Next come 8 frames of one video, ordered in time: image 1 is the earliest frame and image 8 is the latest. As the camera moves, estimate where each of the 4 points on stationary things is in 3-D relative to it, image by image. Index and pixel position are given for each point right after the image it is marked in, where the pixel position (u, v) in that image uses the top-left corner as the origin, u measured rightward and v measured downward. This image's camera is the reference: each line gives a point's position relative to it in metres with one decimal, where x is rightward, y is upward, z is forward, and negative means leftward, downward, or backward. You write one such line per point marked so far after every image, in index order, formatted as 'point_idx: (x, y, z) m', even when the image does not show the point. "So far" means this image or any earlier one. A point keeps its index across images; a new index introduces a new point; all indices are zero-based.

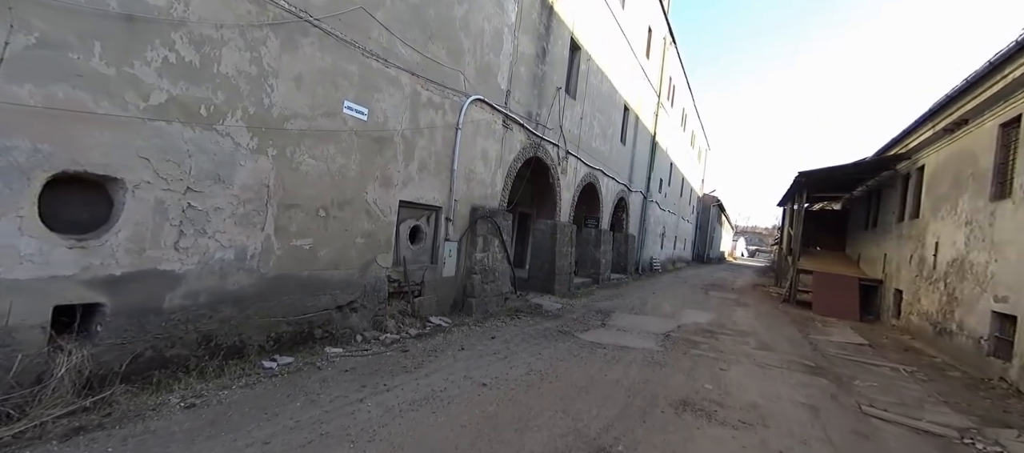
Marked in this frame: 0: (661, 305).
0: (+3.6, -1.9, +10.5) m
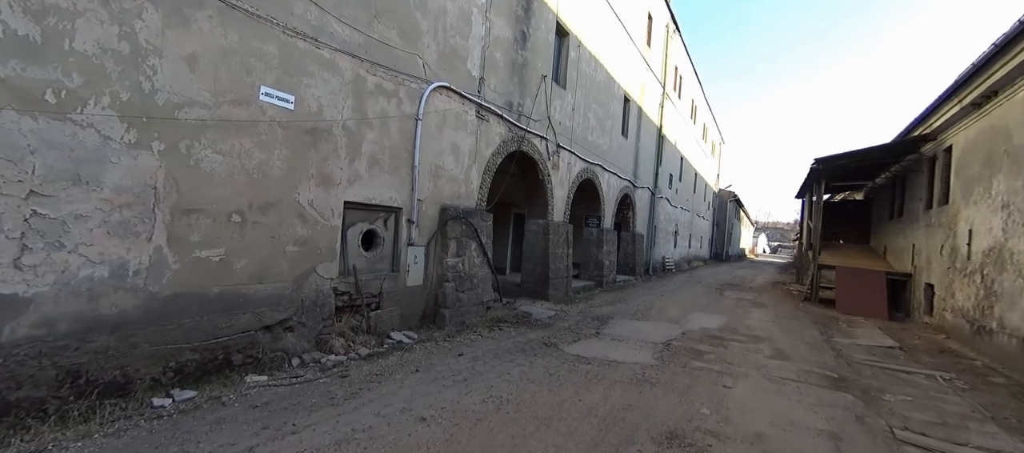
0: (+3.4, -1.8, +9.6) m
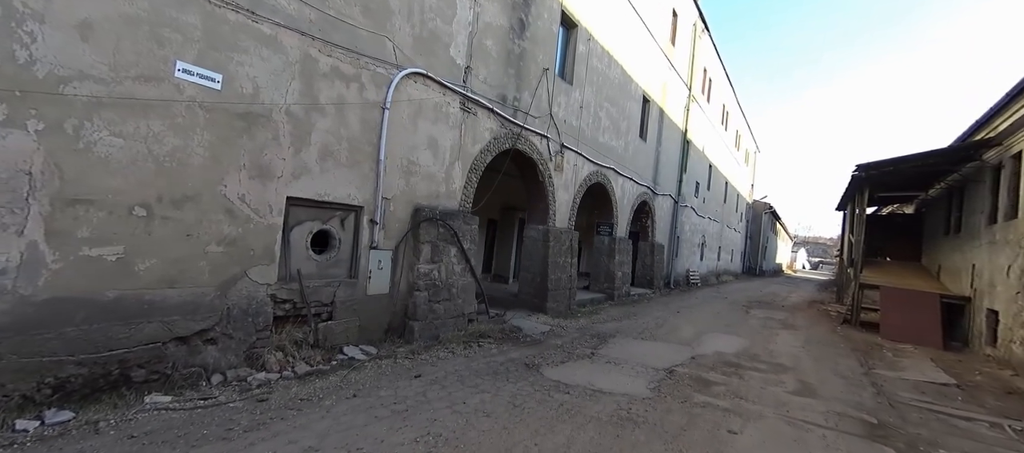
0: (+3.3, -2.0, +8.6) m
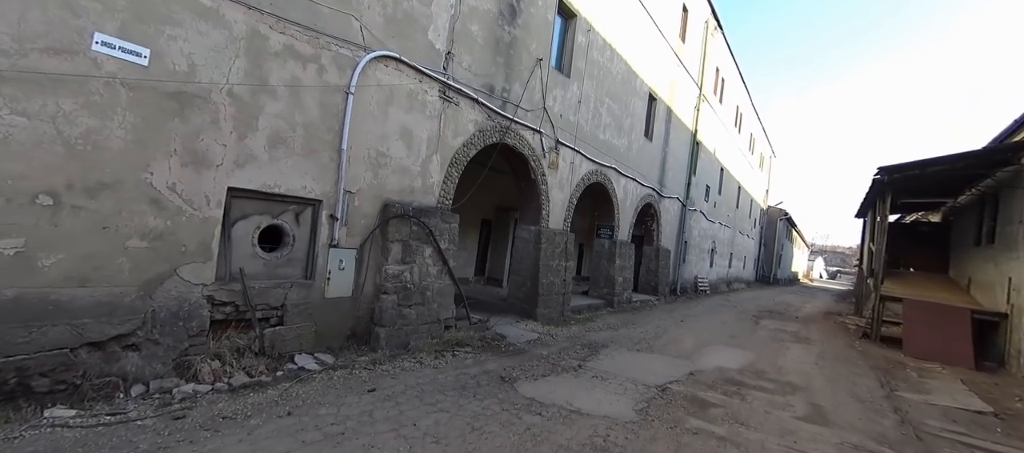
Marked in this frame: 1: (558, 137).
0: (+3.1, -2.1, +8.0) m
1: (+0.9, +1.7, +8.4) m
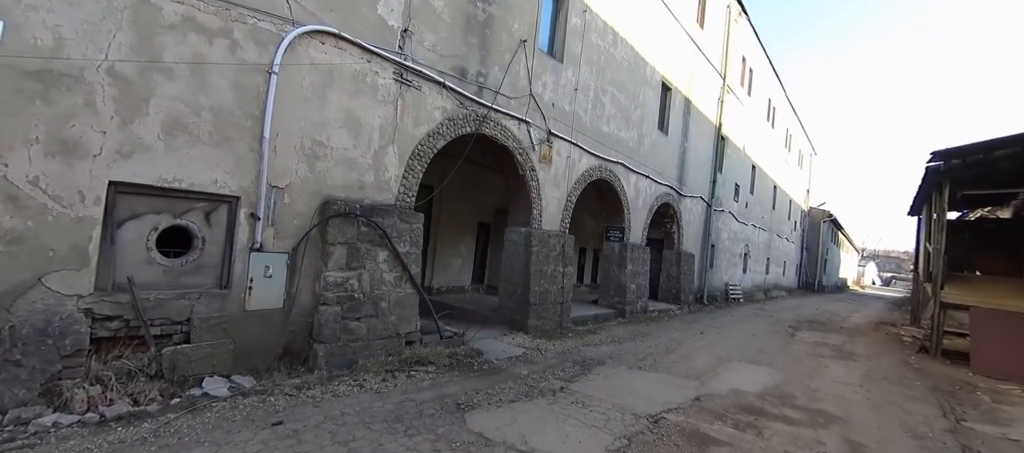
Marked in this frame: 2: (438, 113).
0: (+2.9, -2.0, +7.0) m
1: (+0.7, +1.7, +7.6) m
2: (-1.0, +1.5, +5.7) m
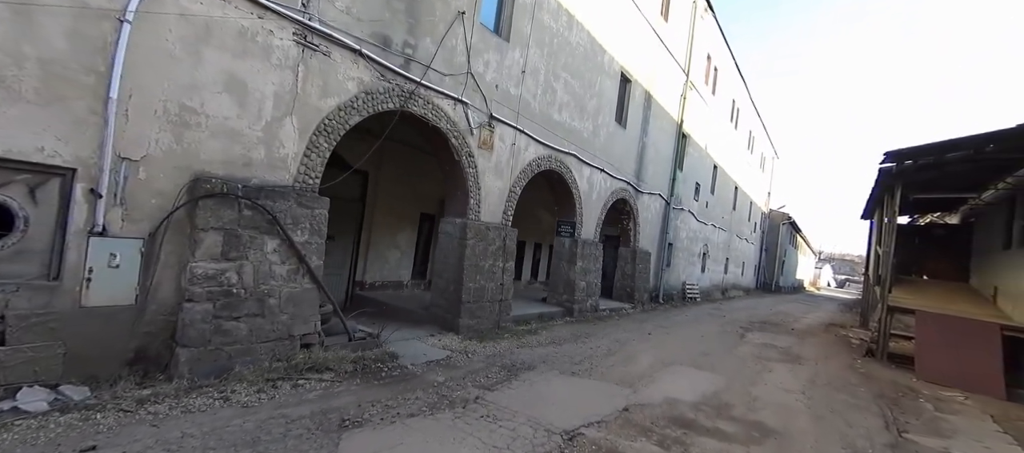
0: (+1.9, -2.0, +6.6) m
1: (-0.3, +1.8, +7.0) m
2: (-1.8, +1.6, +5.0) m
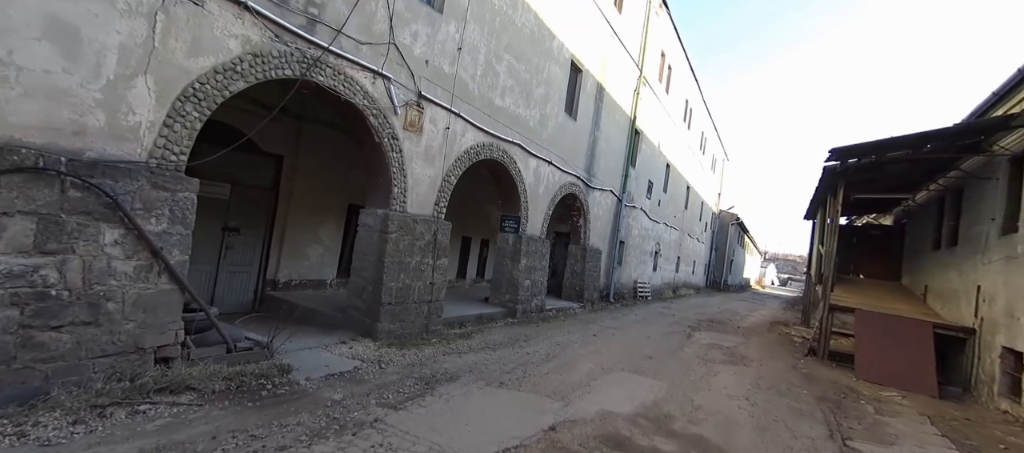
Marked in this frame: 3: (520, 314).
0: (+0.9, -1.9, +6.0) m
1: (-1.3, +1.9, +6.3) m
2: (-2.6, +1.7, +4.2) m
3: (+0.2, -1.7, +8.8) m
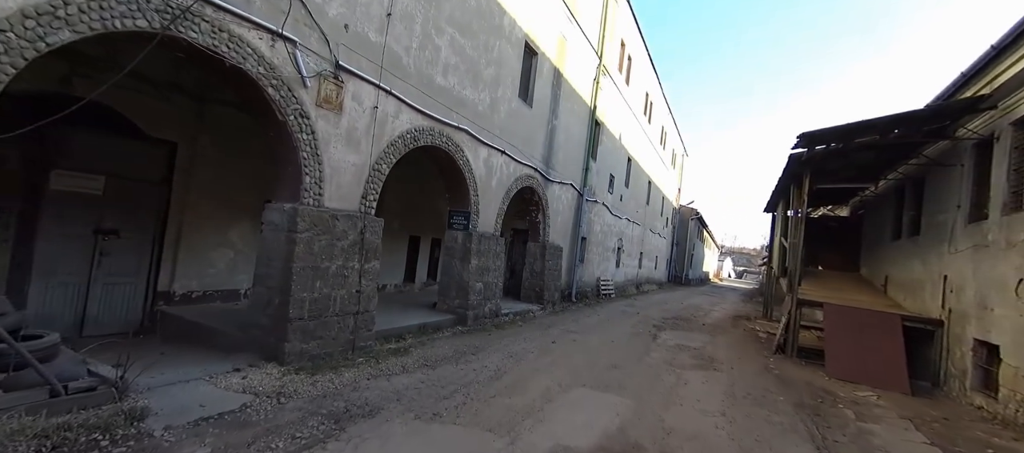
0: (+0.2, -1.8, +5.2) m
1: (-2.0, +2.0, +5.2) m
2: (-3.2, +1.7, +3.0) m
3: (-0.7, -1.7, +7.9) m
